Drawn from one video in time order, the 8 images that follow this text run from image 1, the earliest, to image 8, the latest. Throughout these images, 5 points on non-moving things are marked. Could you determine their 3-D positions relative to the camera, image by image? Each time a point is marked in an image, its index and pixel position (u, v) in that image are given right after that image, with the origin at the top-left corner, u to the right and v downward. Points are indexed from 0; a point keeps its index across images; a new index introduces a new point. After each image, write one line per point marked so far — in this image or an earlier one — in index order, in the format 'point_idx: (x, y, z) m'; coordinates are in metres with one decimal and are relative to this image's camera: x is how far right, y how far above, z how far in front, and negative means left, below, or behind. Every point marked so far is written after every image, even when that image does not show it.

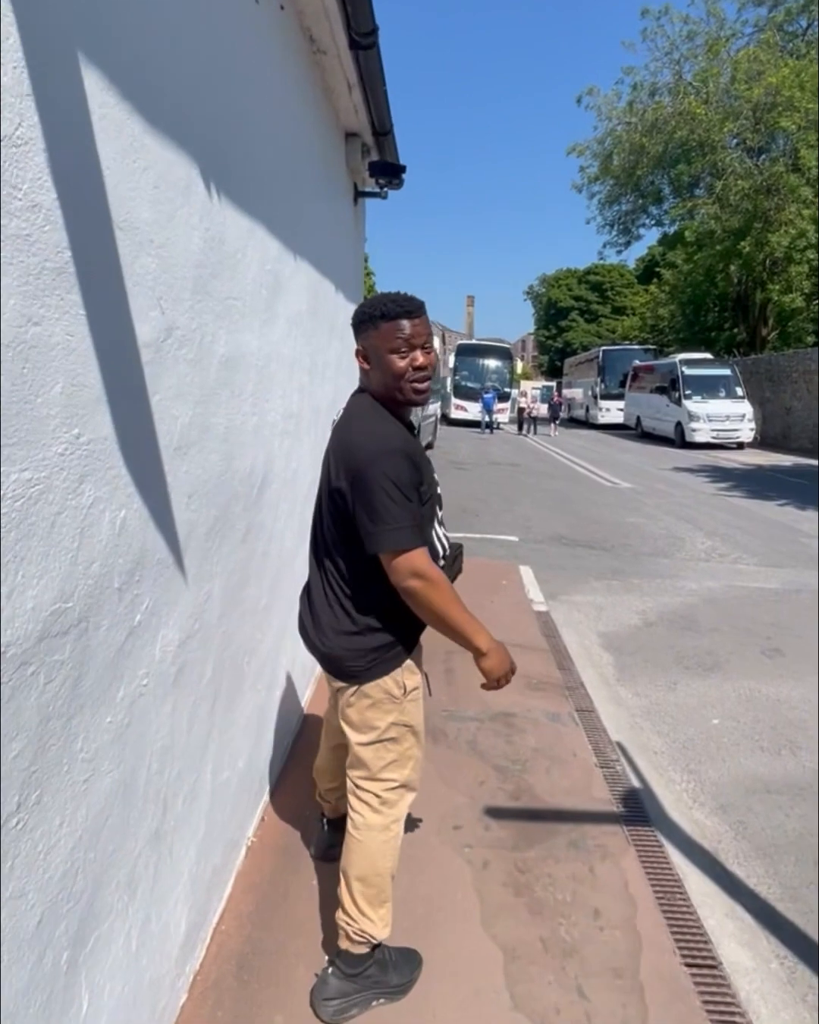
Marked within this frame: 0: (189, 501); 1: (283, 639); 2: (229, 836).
0: (-0.7, 0.0, +2.2) m
1: (-0.7, -0.7, +3.8) m
2: (-0.7, -1.3, +2.9) m
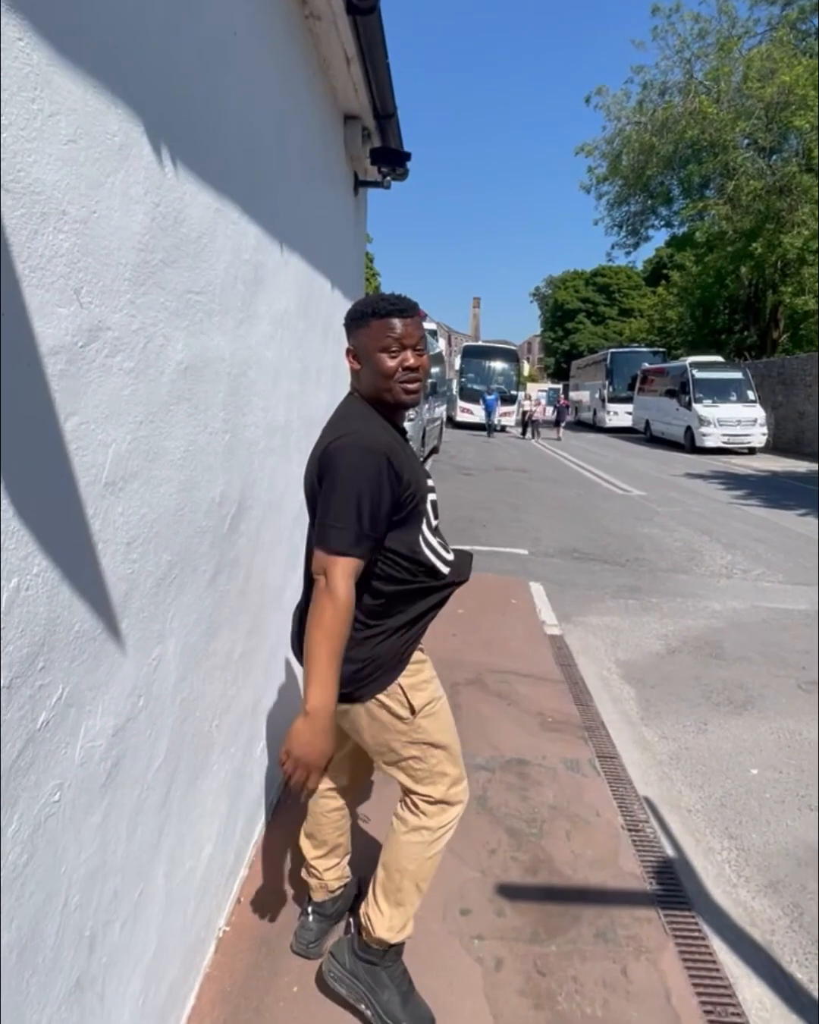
0: (-0.7, -0.1, +1.7) m
1: (-0.7, -0.8, +3.3) m
2: (-0.7, -1.5, +2.4) m
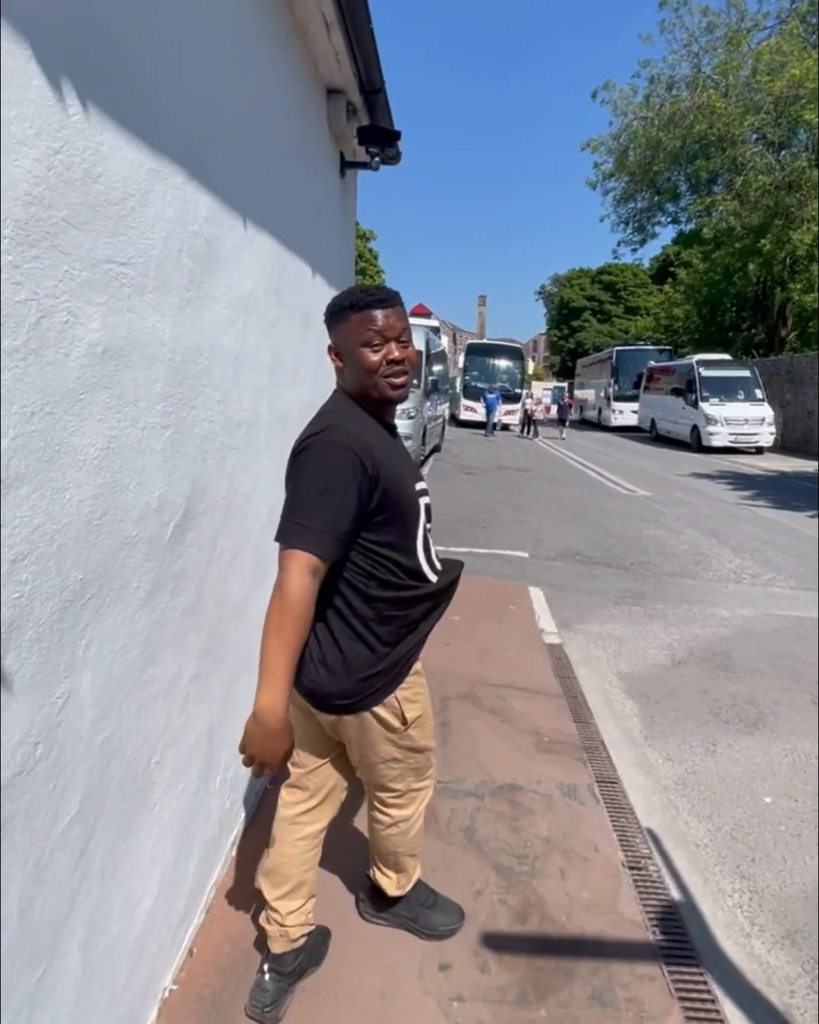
0: (-0.8, -0.1, +1.4) m
1: (-0.8, -0.8, +3.0) m
2: (-0.8, -1.5, +2.1) m
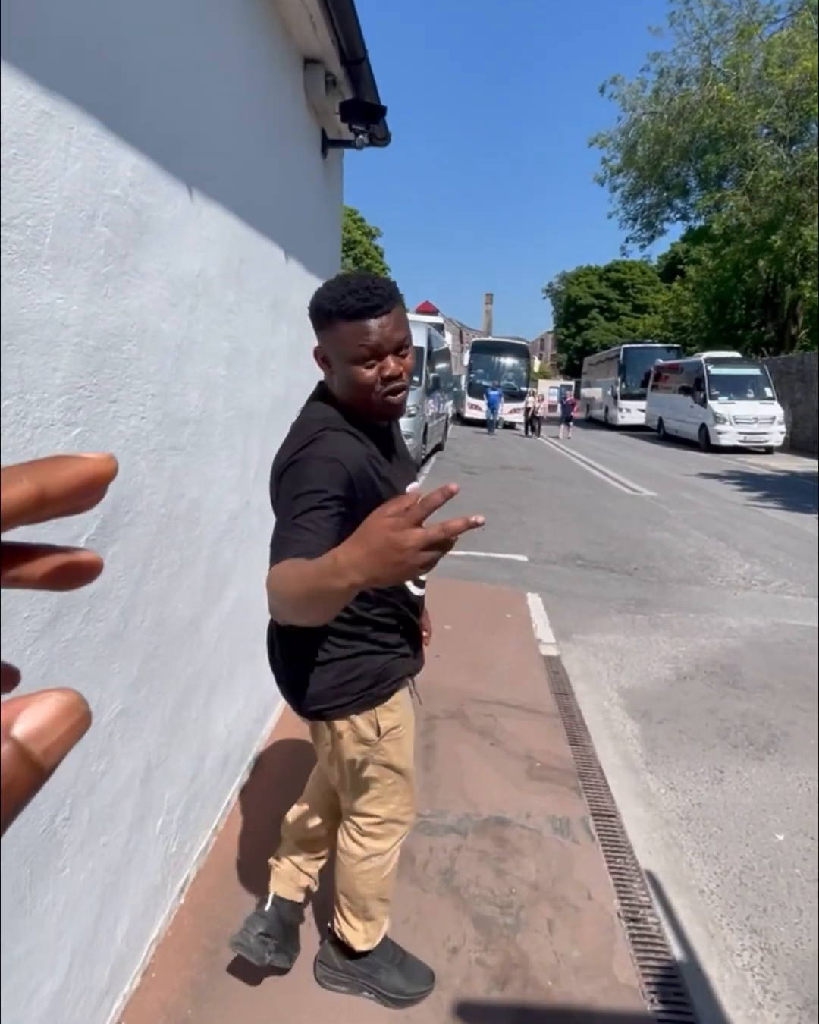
0: (-0.9, -0.2, +1.1) m
1: (-0.9, -0.9, +2.7) m
2: (-1.0, -1.5, +1.7) m
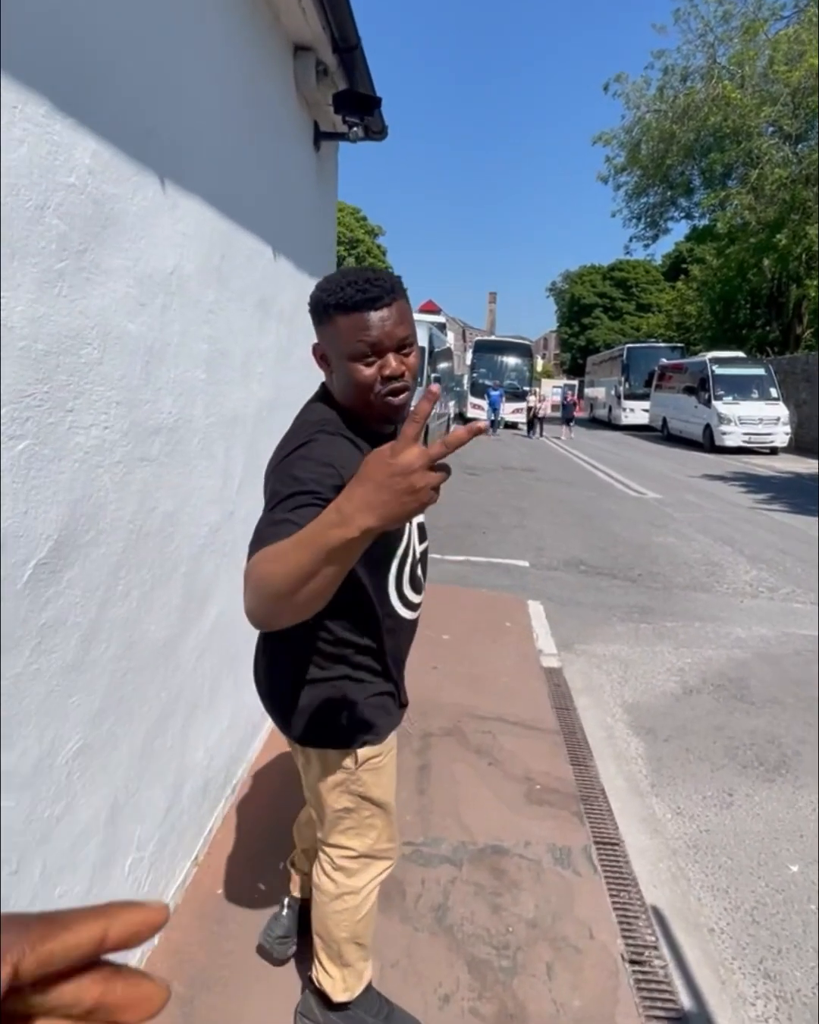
0: (-1.0, -0.2, +0.9) m
1: (-0.9, -0.9, +2.5) m
2: (-1.0, -1.6, +1.6) m
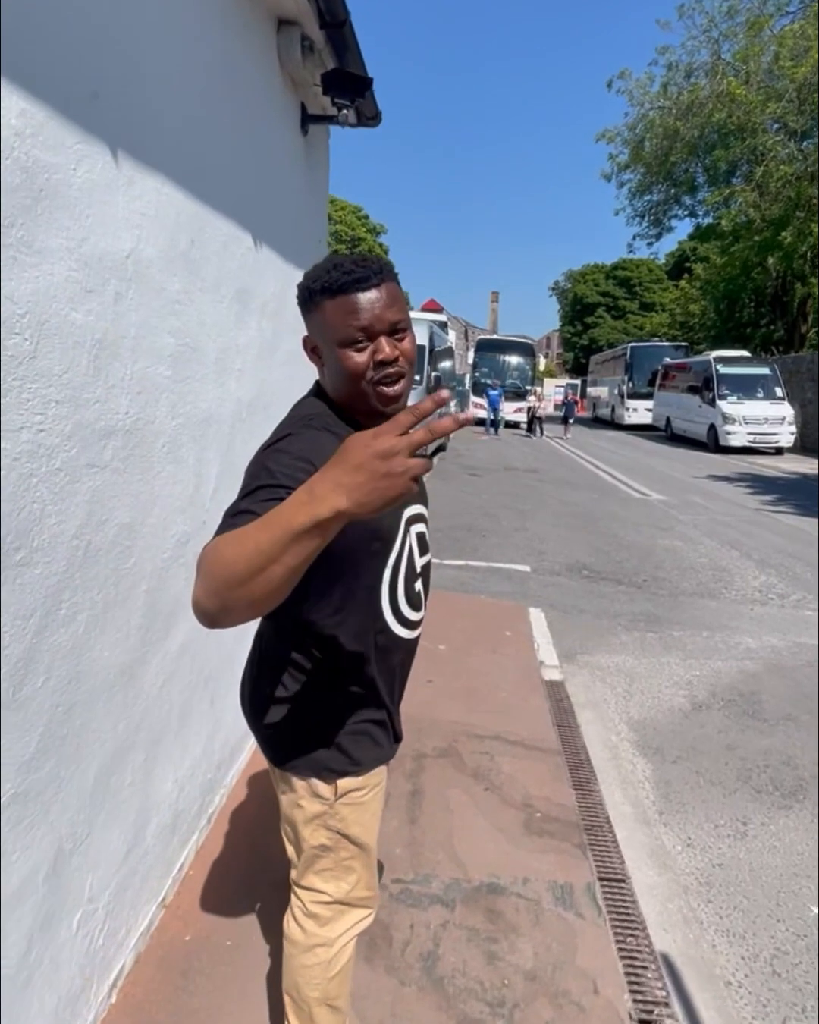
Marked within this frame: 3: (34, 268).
0: (-1.0, -0.2, +0.7) m
1: (-1.0, -1.0, +2.2) m
2: (-1.1, -1.6, +1.3) m
3: (-0.9, +0.6, +1.7) m
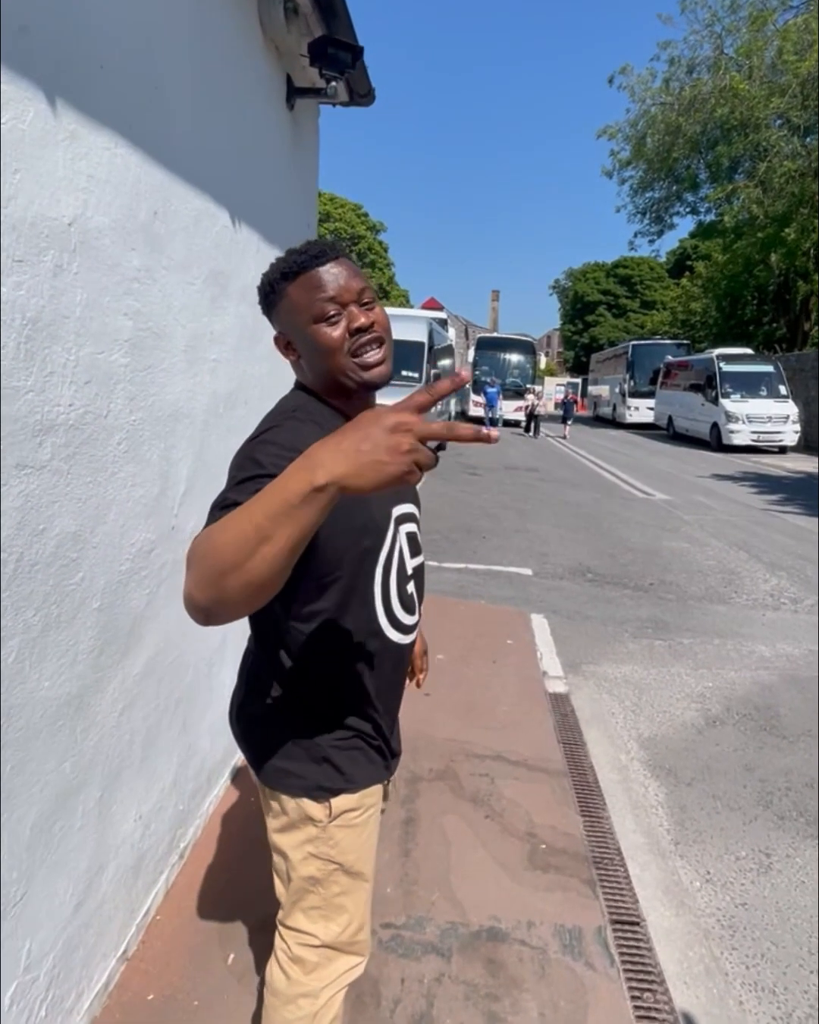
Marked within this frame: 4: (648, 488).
0: (-1.1, -0.3, +0.4) m
1: (-1.0, -1.0, +1.9) m
2: (-1.1, -1.6, +1.0) m
3: (-1.0, +0.6, +1.4) m
4: (+4.9, +0.5, +14.4) m
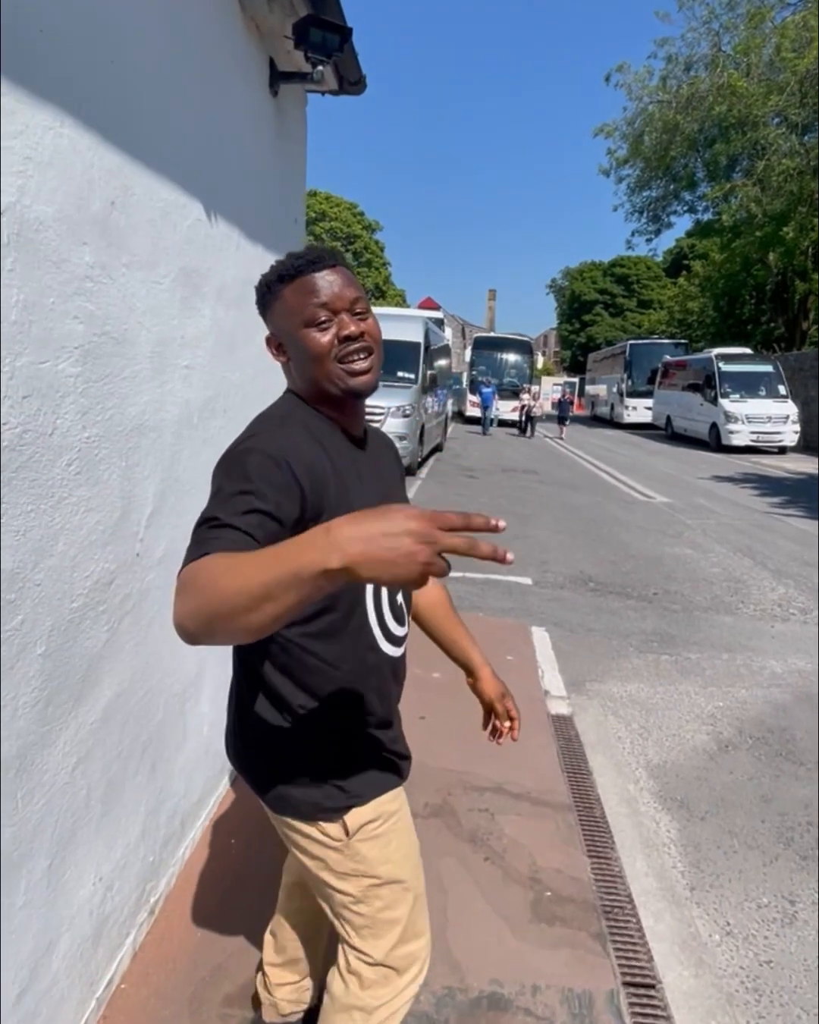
0: (-1.1, -0.4, +0.1) m
1: (-1.0, -1.1, +1.7) m
2: (-1.1, -1.7, +0.7) m
3: (-1.0, +0.5, +1.2) m
4: (+4.8, +0.4, +14.1) m
